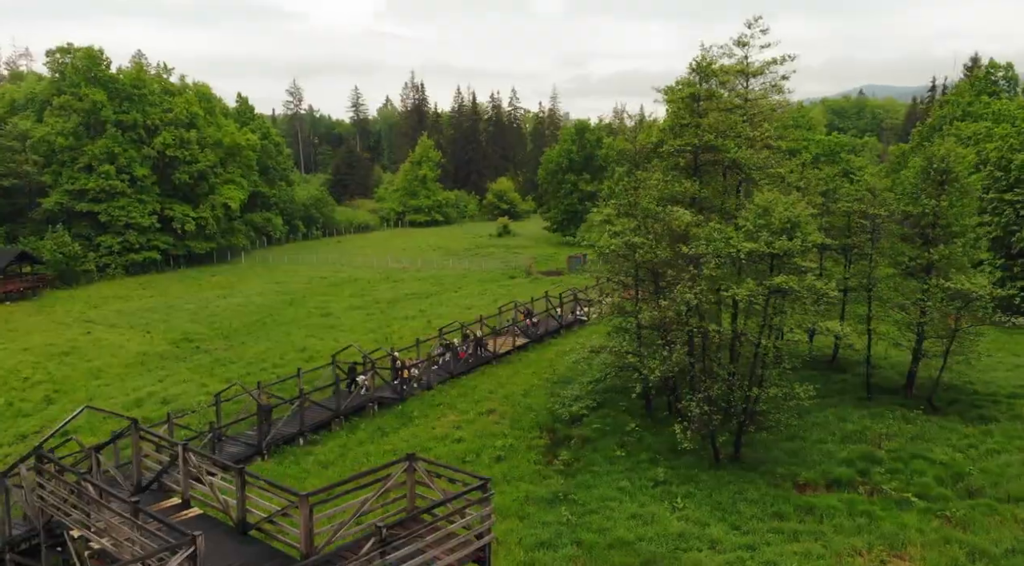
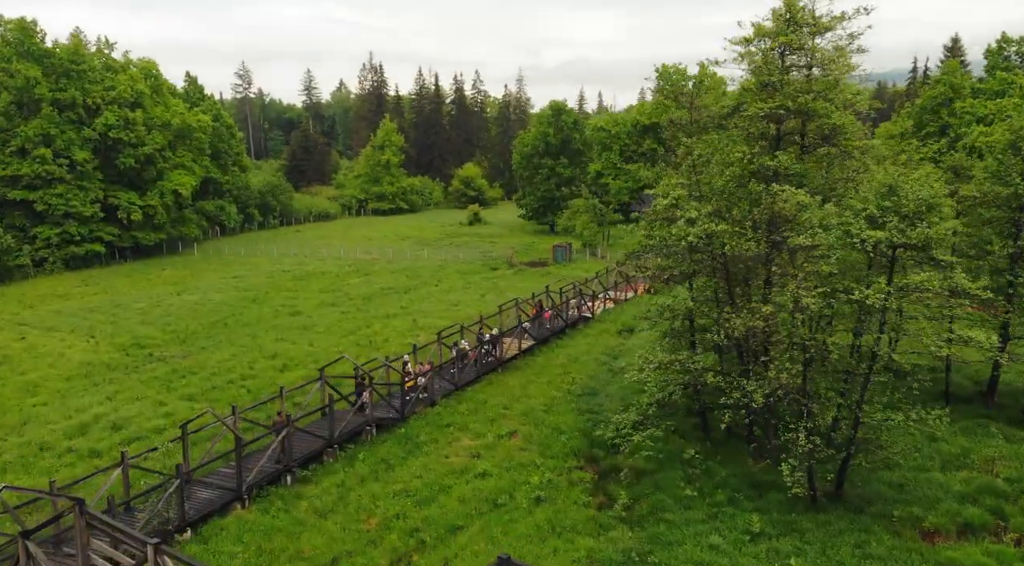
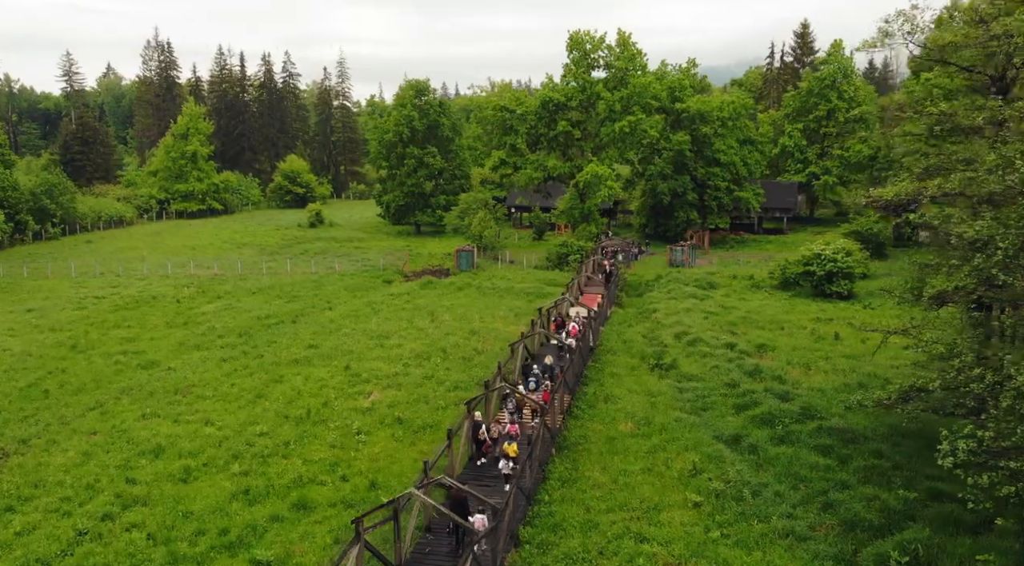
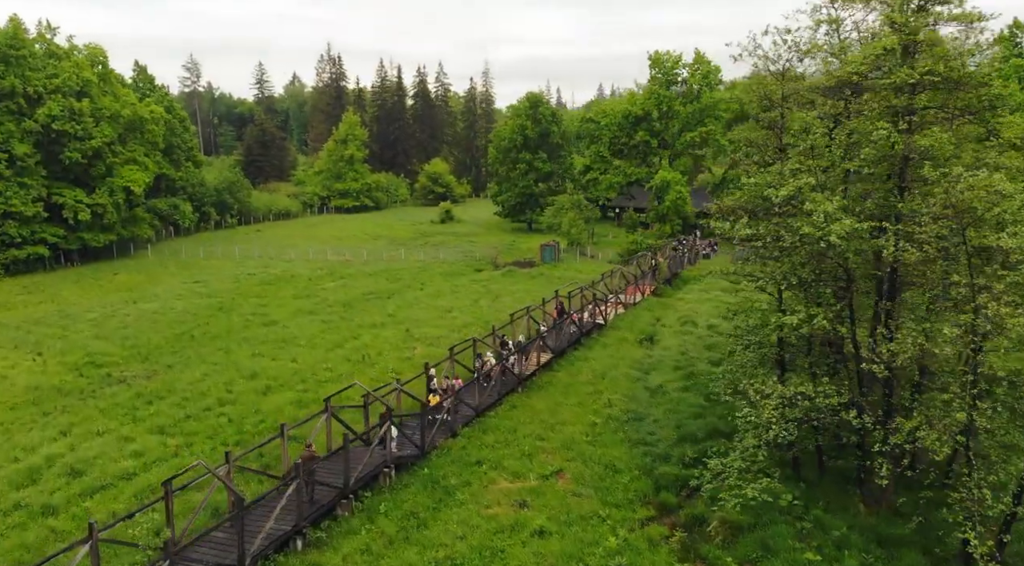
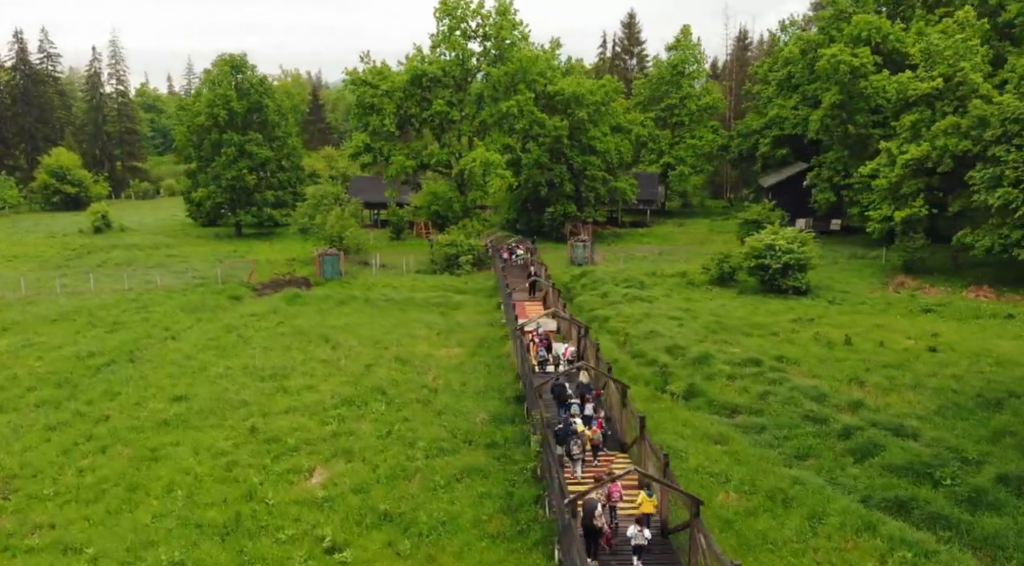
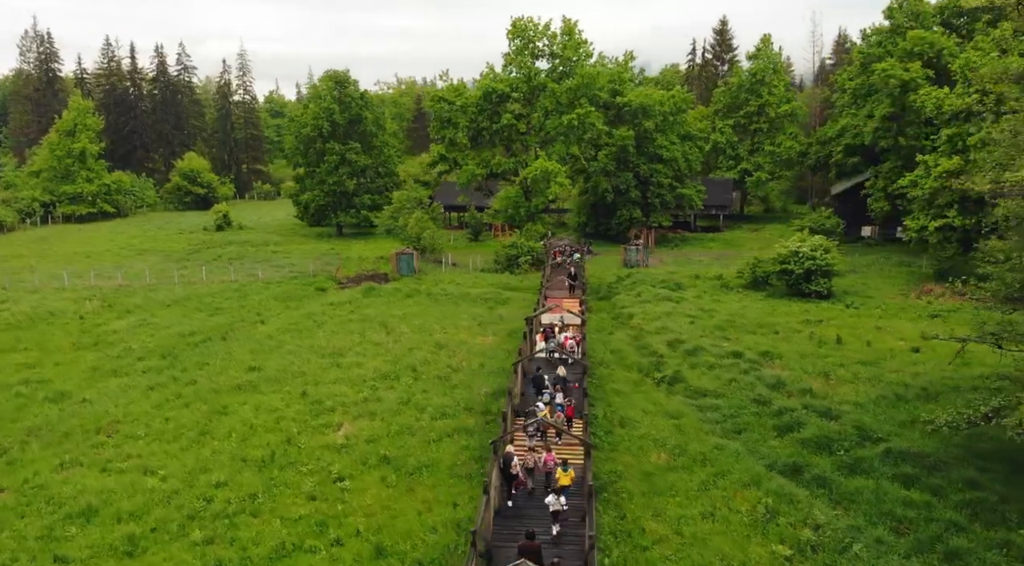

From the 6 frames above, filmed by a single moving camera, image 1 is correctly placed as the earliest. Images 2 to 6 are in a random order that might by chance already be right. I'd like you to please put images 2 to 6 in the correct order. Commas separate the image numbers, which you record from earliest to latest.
2, 4, 3, 6, 5
